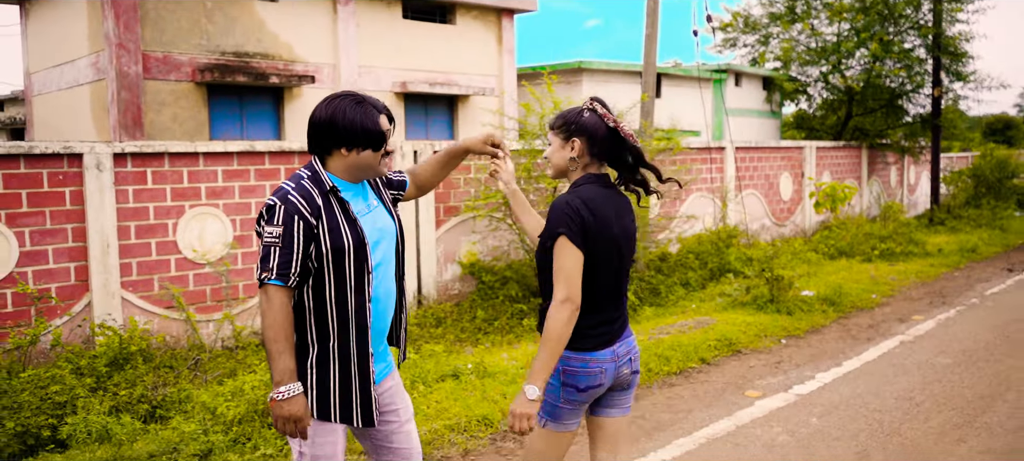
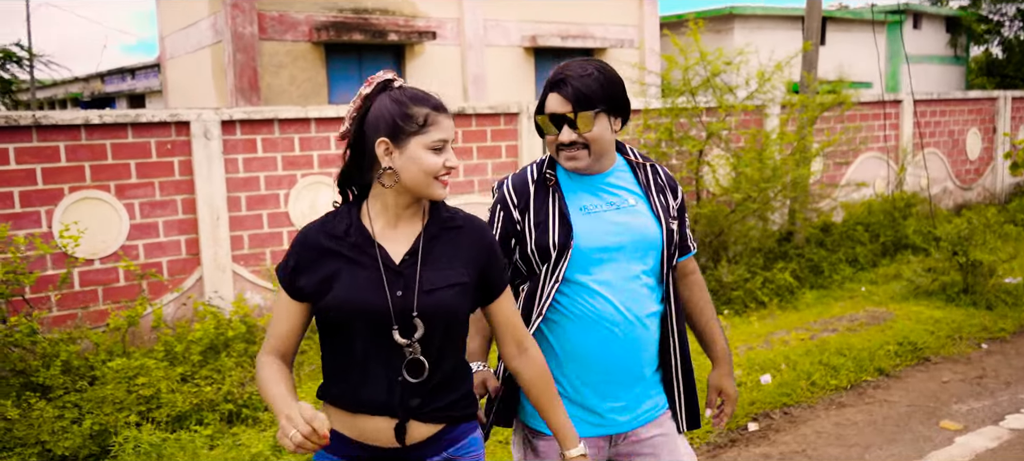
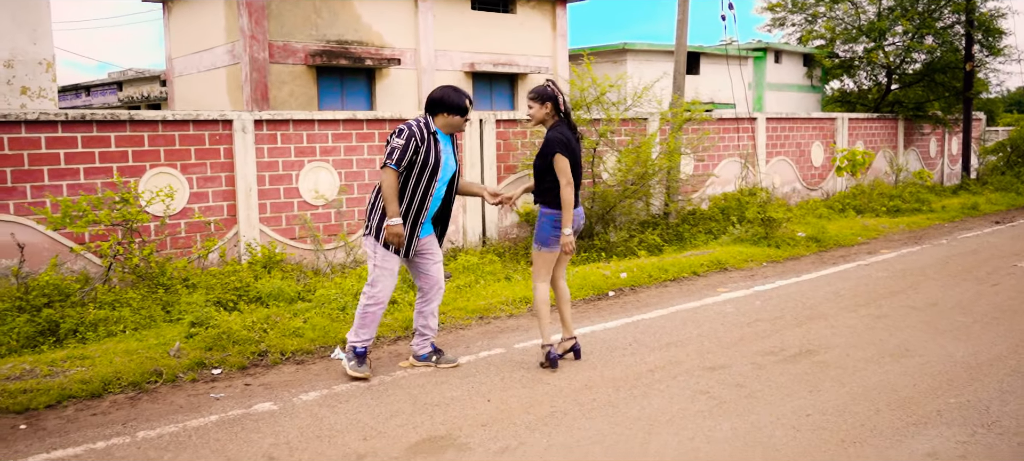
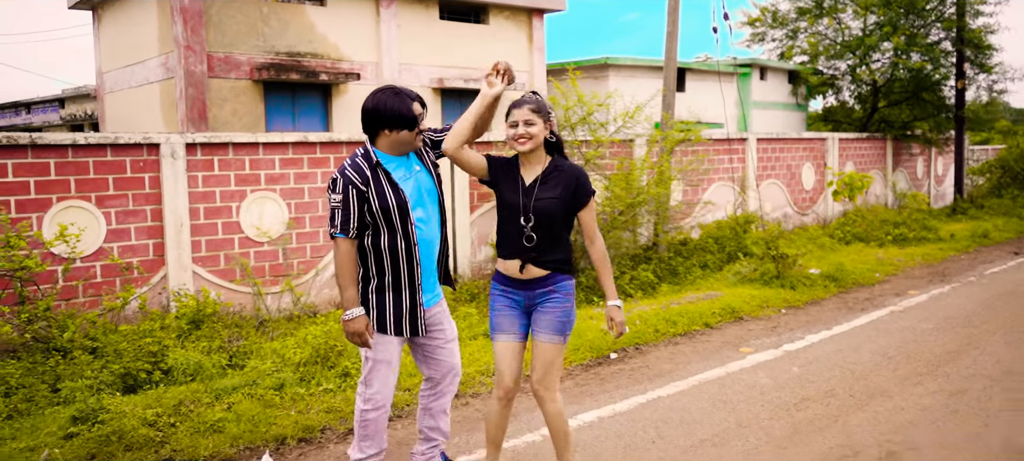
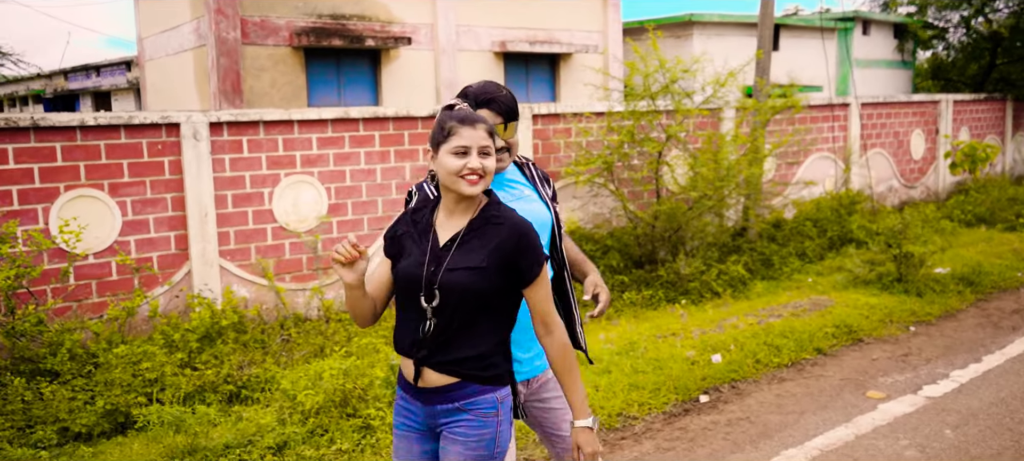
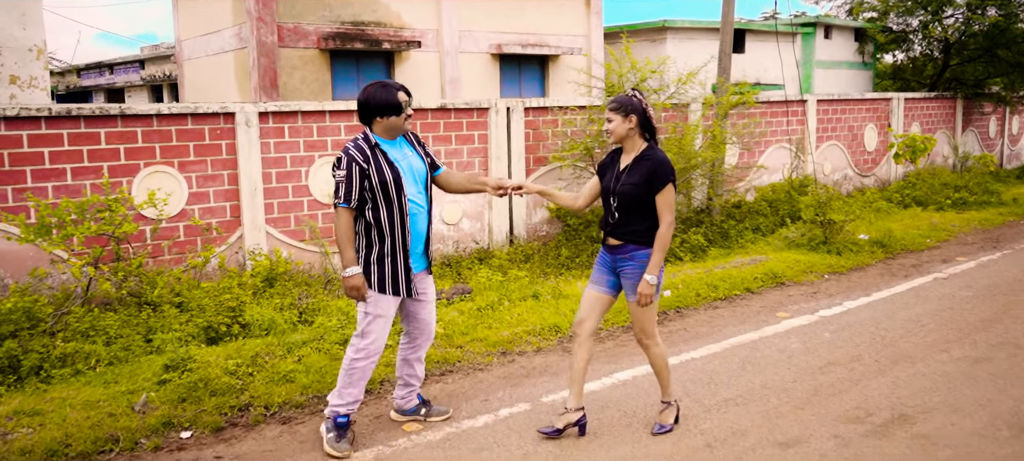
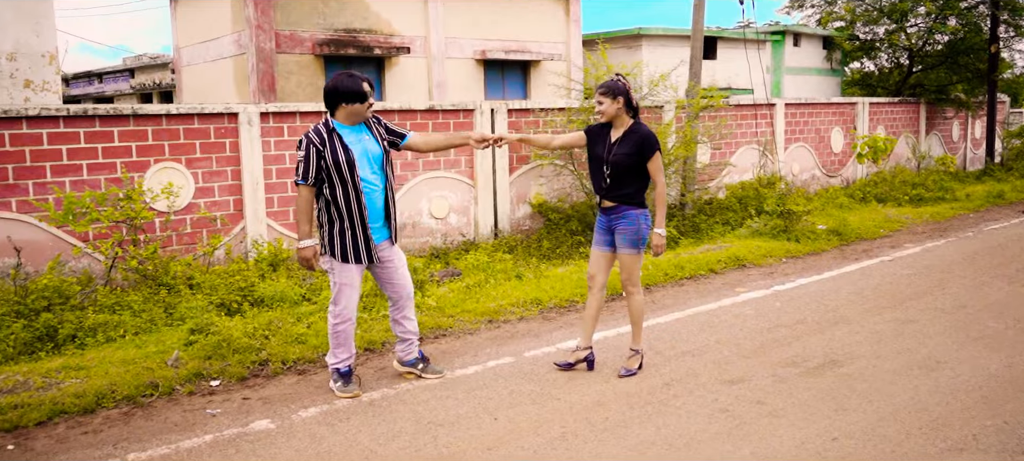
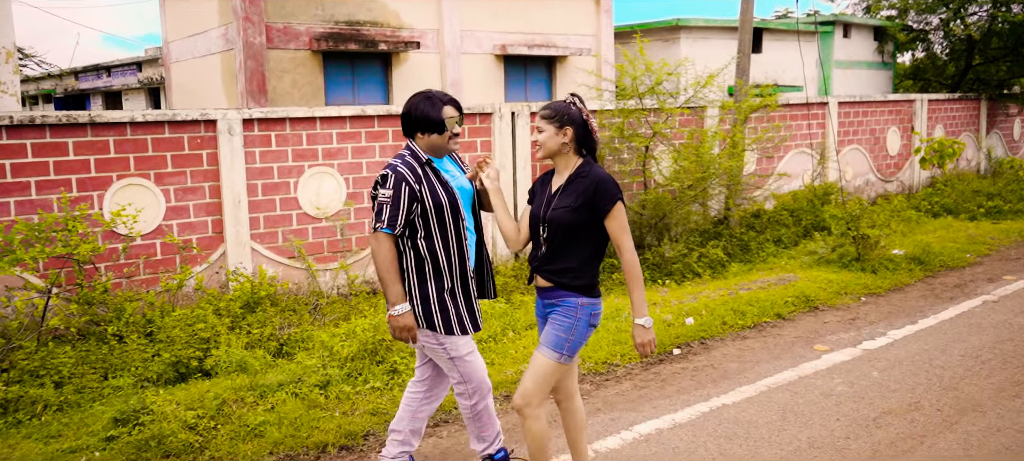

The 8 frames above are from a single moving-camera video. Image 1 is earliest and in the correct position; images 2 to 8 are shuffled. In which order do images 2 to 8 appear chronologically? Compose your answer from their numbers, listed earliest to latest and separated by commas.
4, 3, 7, 6, 8, 5, 2
